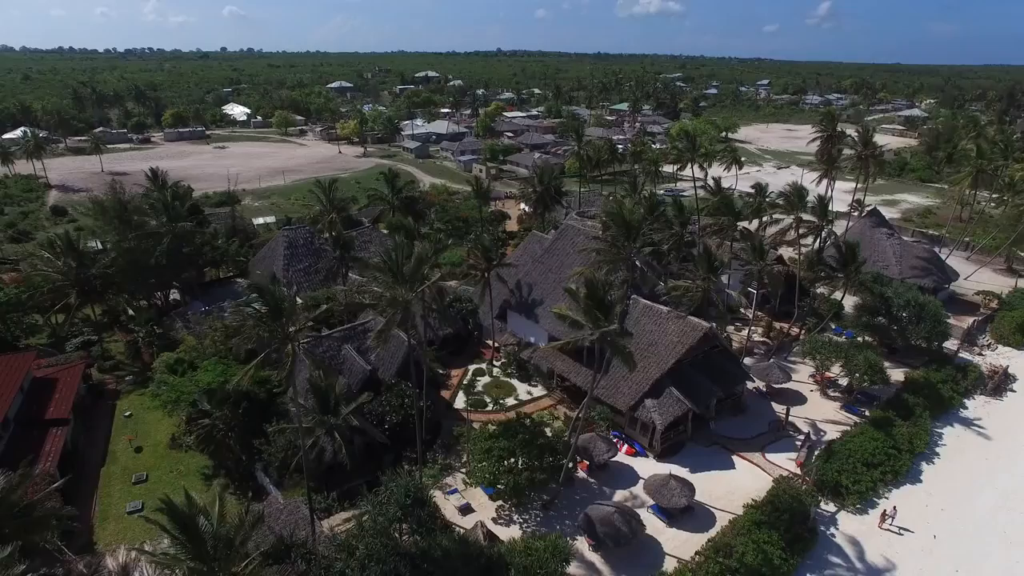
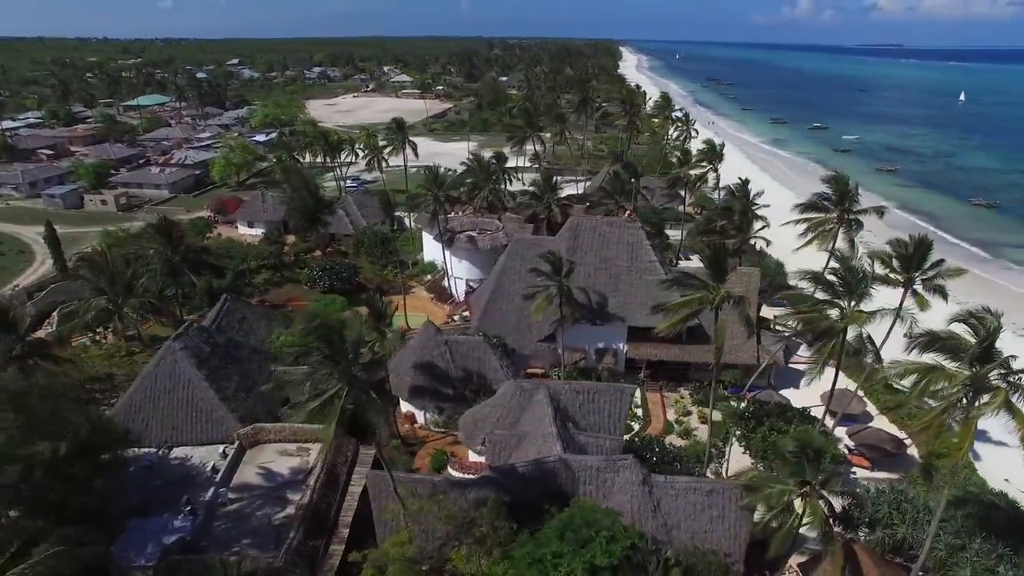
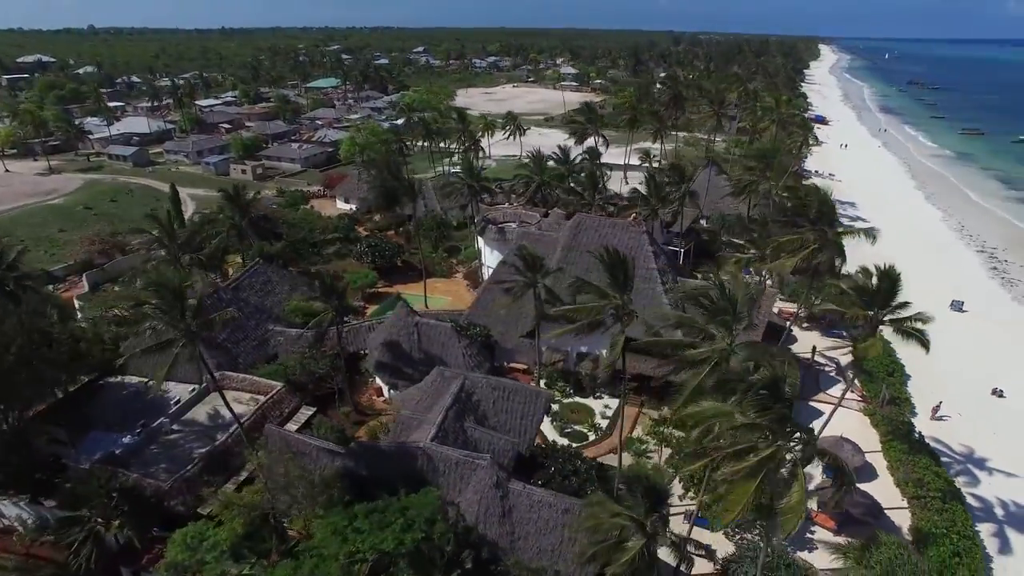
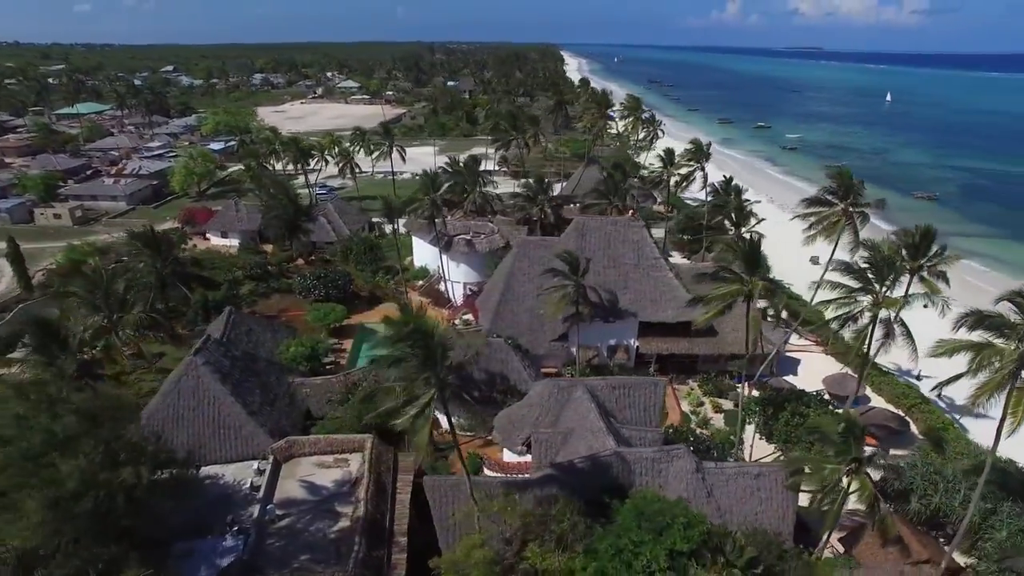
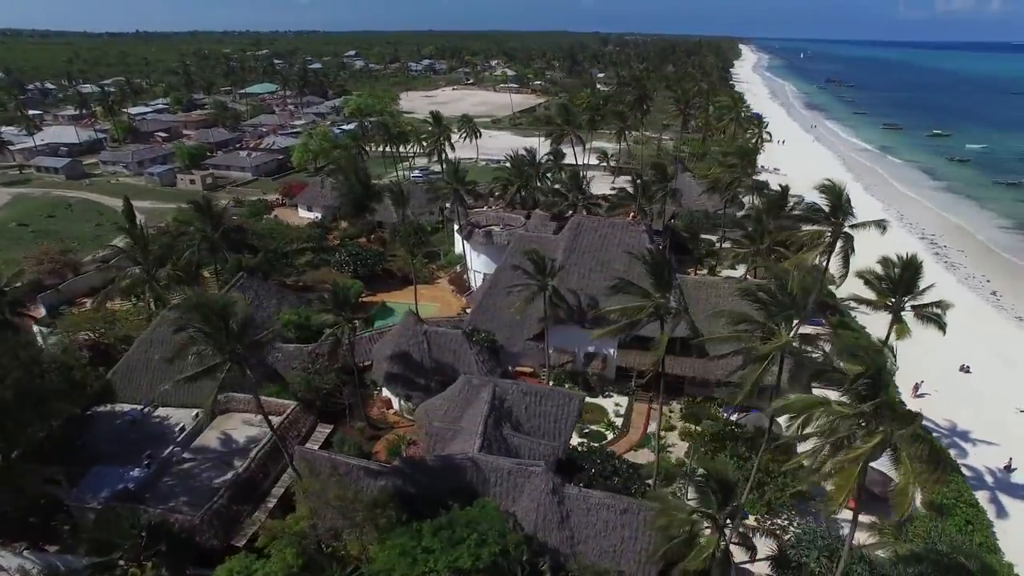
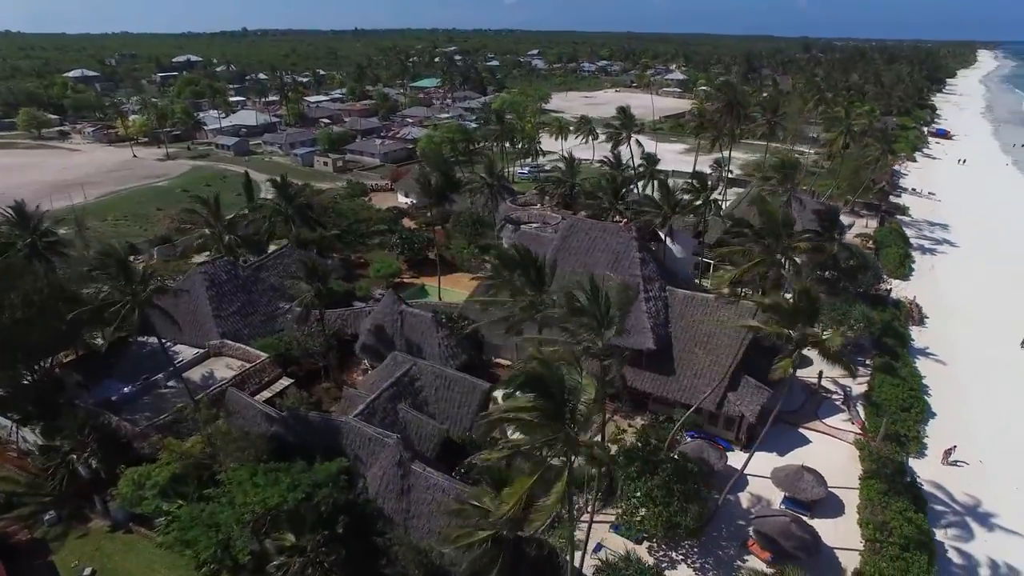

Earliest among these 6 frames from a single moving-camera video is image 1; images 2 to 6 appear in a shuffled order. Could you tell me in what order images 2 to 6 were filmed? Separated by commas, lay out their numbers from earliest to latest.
6, 3, 5, 2, 4
